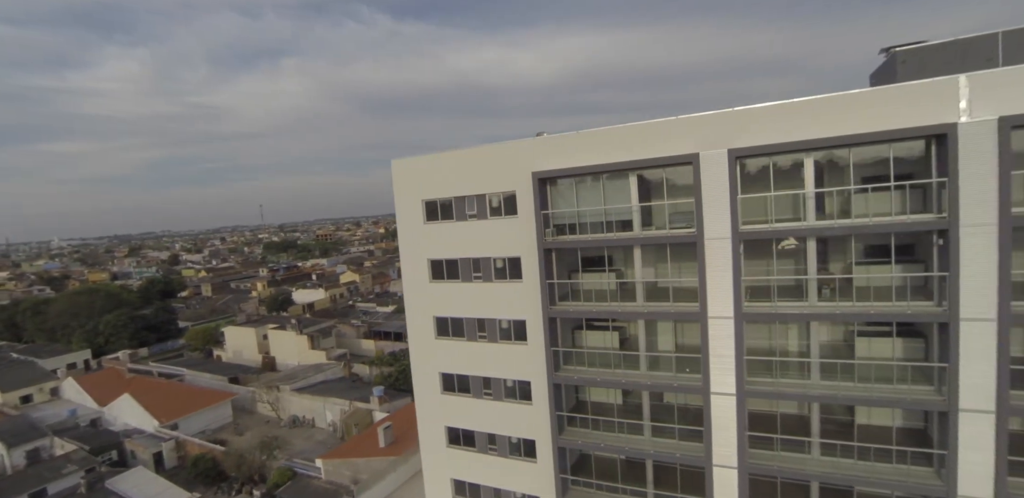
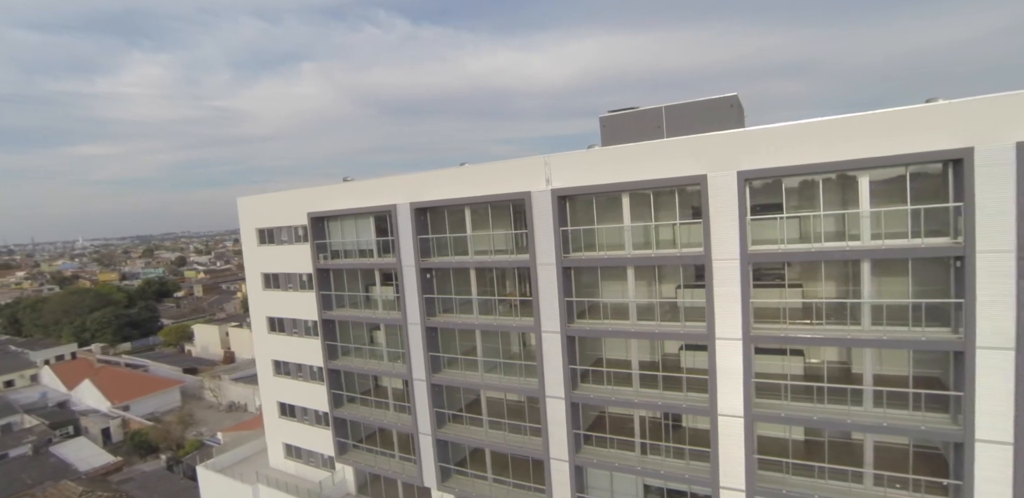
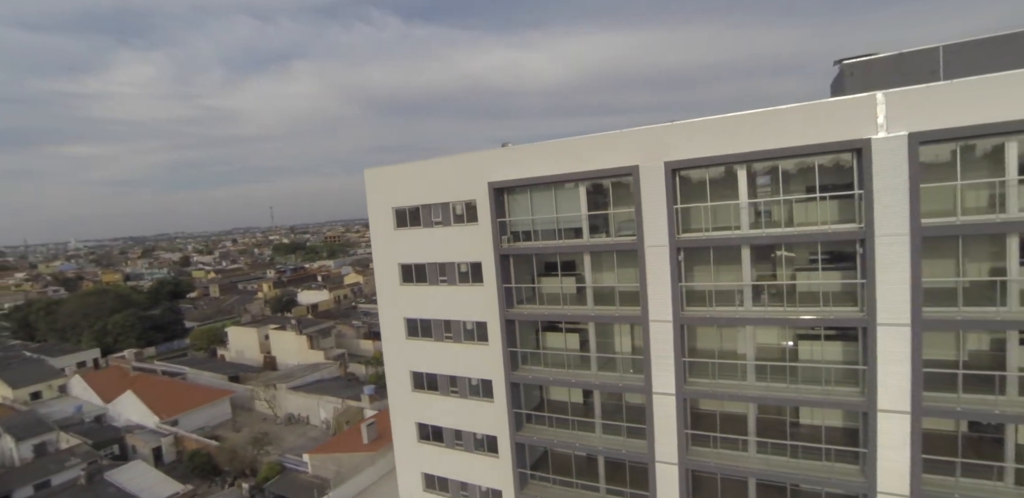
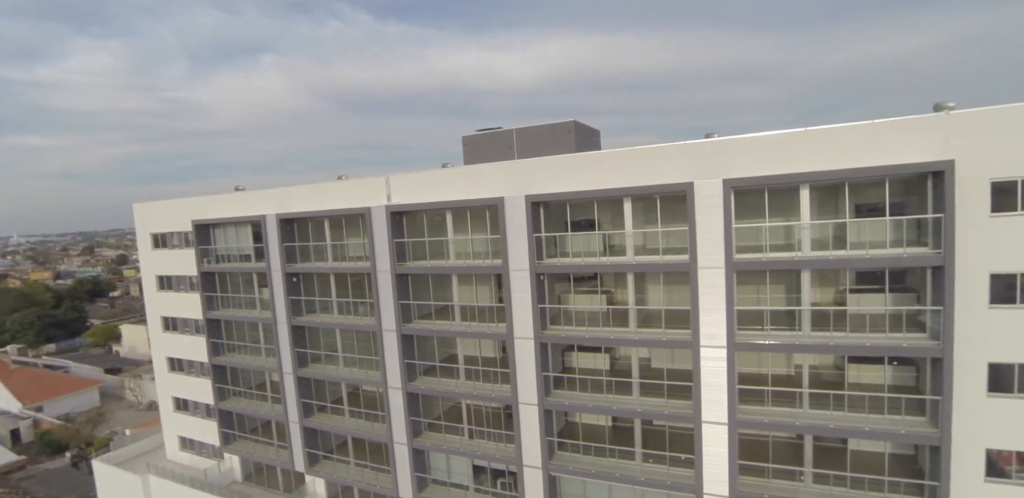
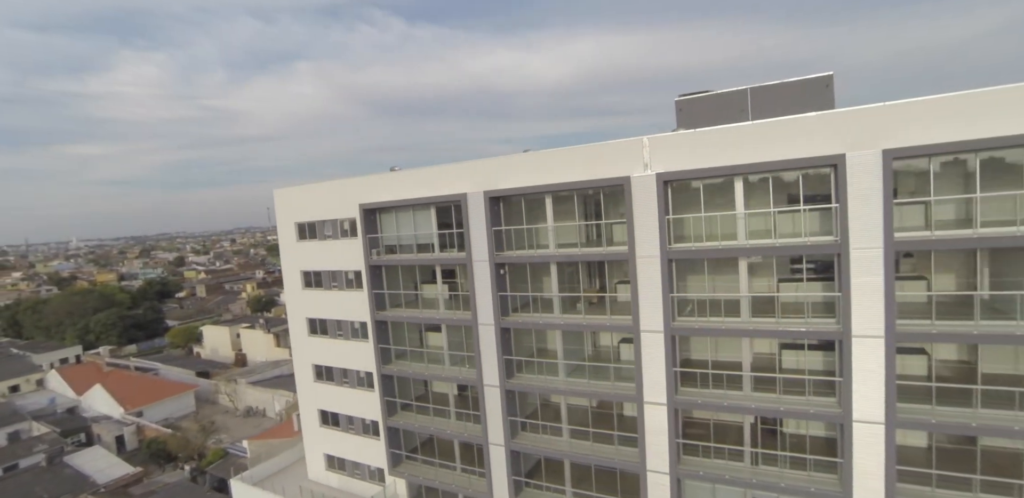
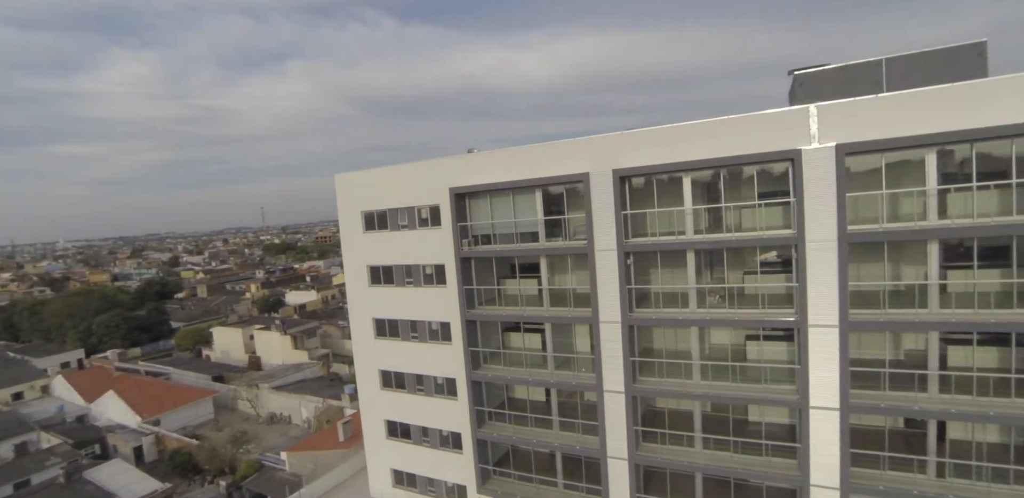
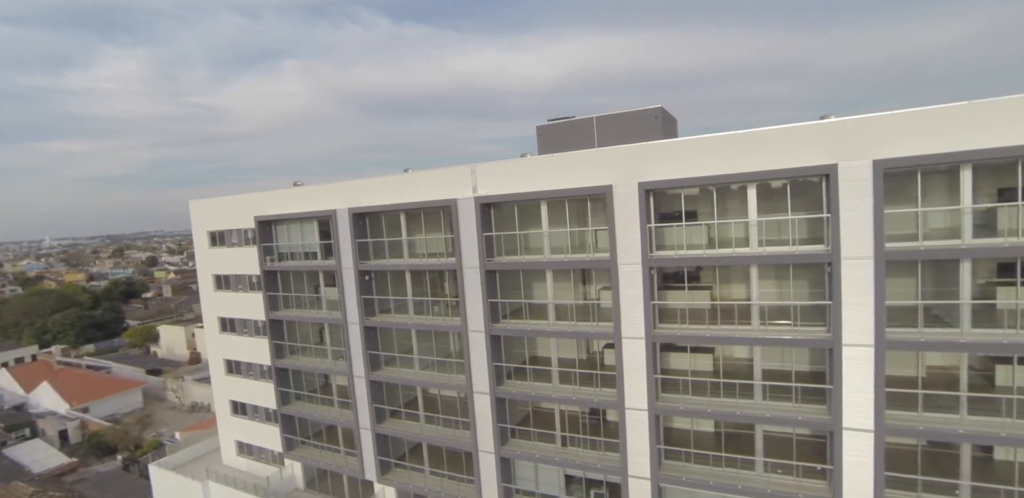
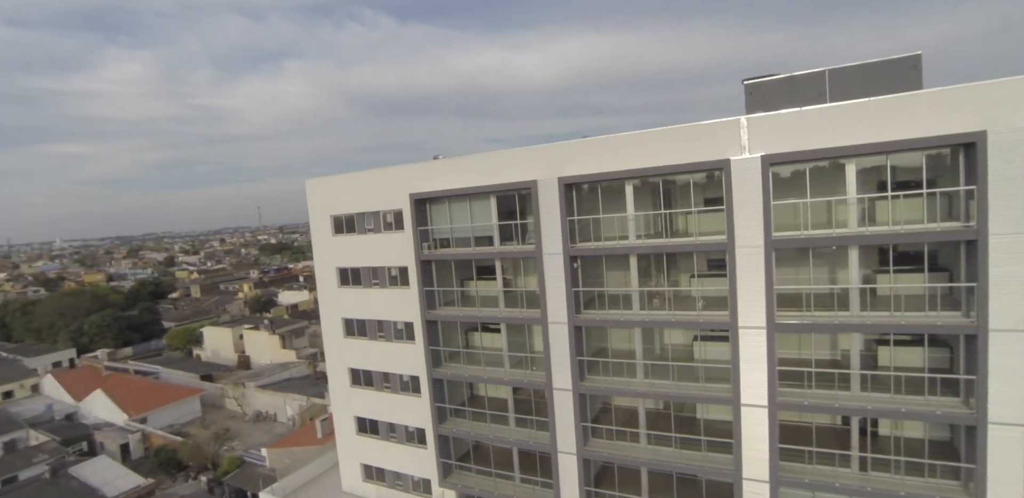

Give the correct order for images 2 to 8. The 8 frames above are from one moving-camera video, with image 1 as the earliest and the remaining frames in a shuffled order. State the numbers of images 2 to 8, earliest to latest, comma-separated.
3, 6, 8, 5, 2, 7, 4
